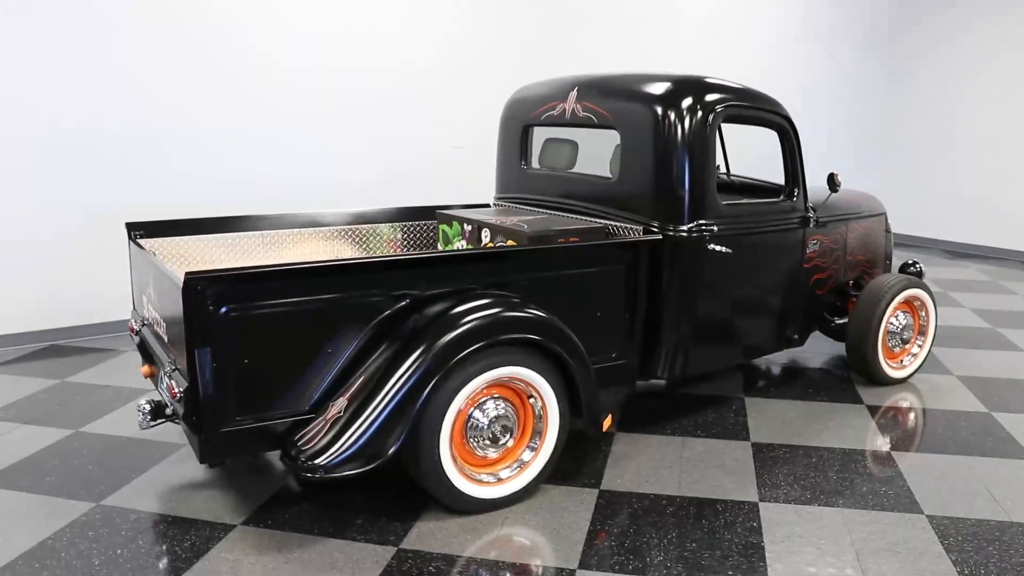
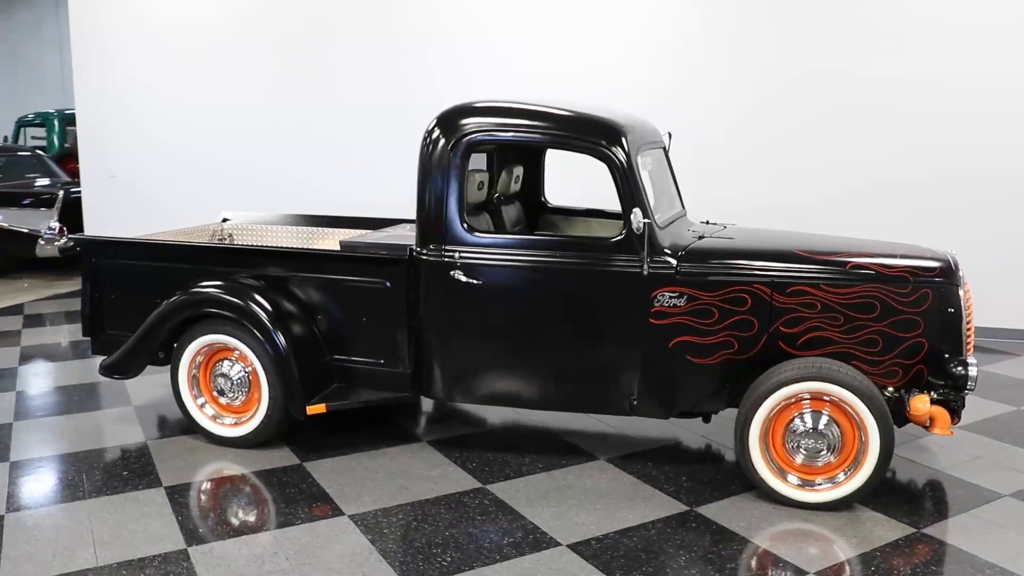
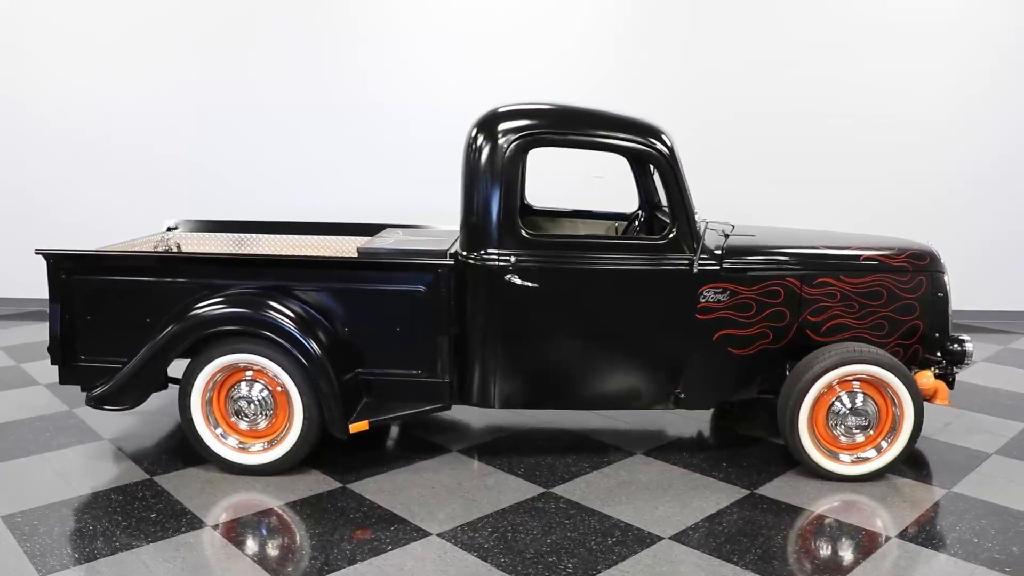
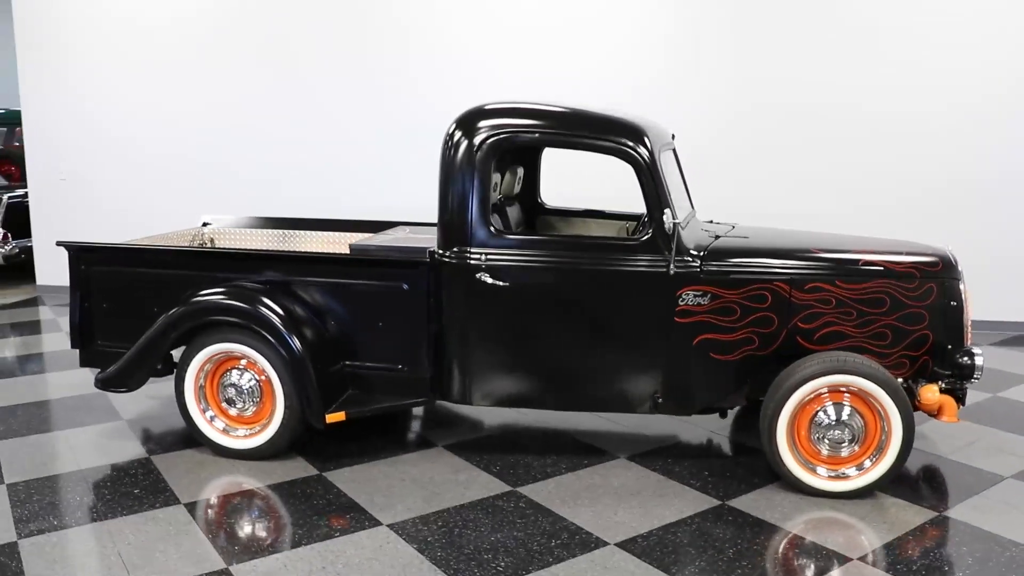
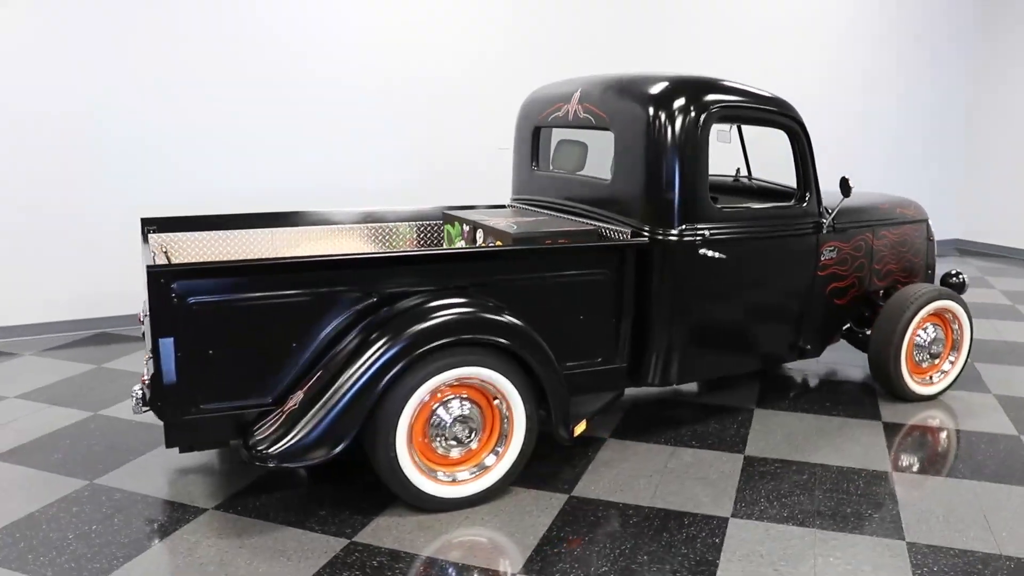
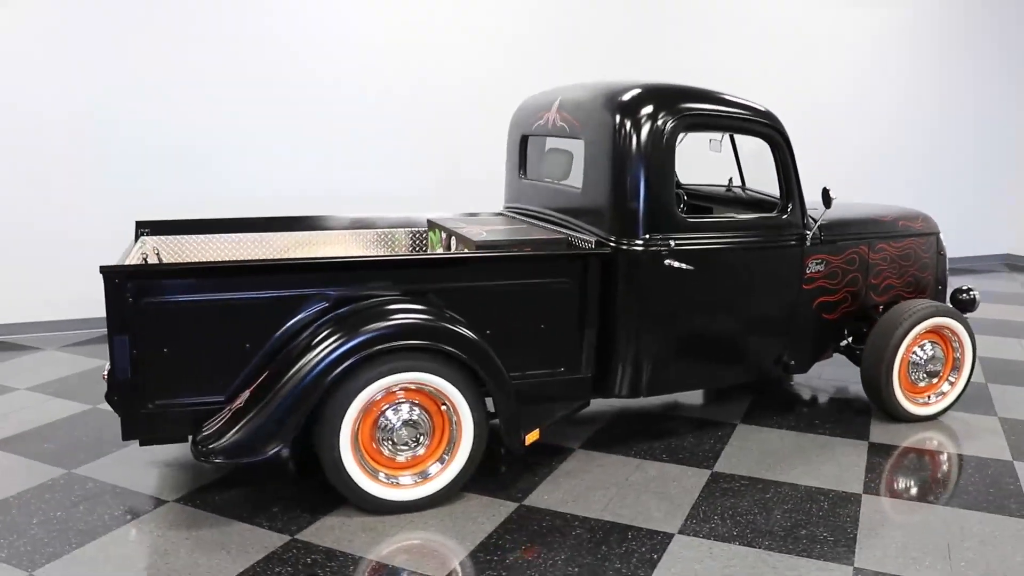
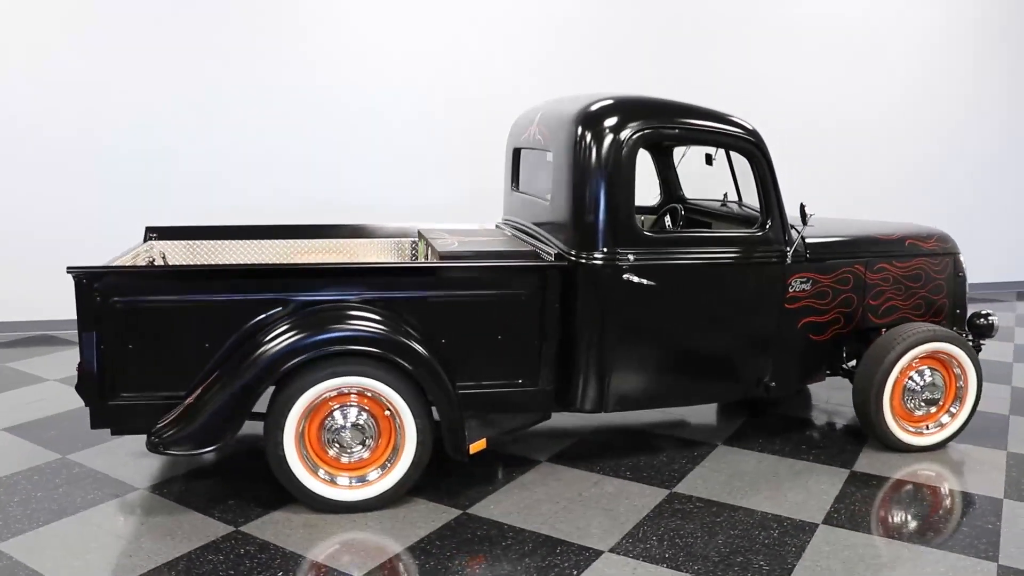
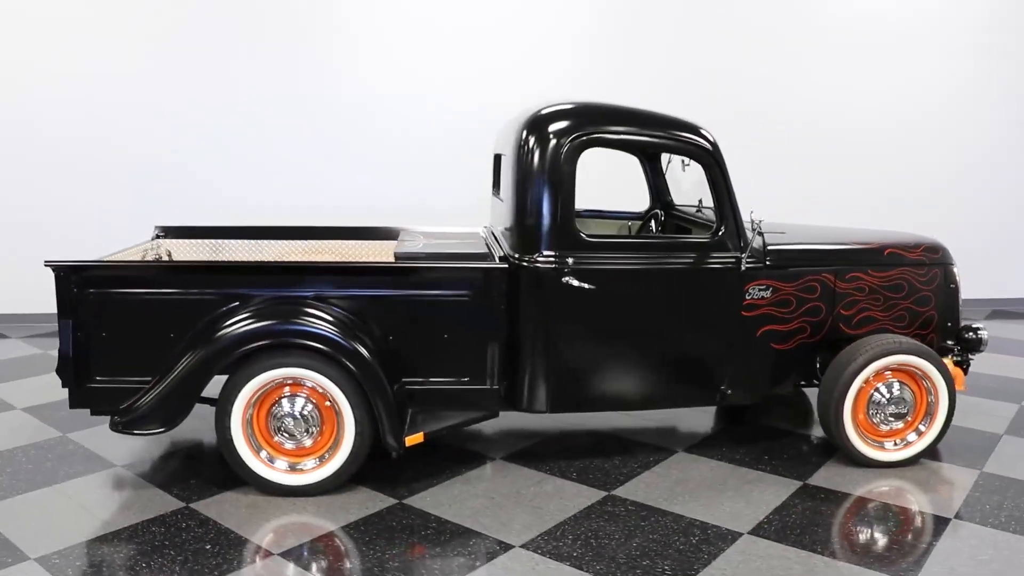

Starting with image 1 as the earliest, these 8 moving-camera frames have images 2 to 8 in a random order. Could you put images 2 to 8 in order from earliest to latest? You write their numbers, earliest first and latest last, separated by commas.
5, 6, 7, 8, 3, 4, 2
